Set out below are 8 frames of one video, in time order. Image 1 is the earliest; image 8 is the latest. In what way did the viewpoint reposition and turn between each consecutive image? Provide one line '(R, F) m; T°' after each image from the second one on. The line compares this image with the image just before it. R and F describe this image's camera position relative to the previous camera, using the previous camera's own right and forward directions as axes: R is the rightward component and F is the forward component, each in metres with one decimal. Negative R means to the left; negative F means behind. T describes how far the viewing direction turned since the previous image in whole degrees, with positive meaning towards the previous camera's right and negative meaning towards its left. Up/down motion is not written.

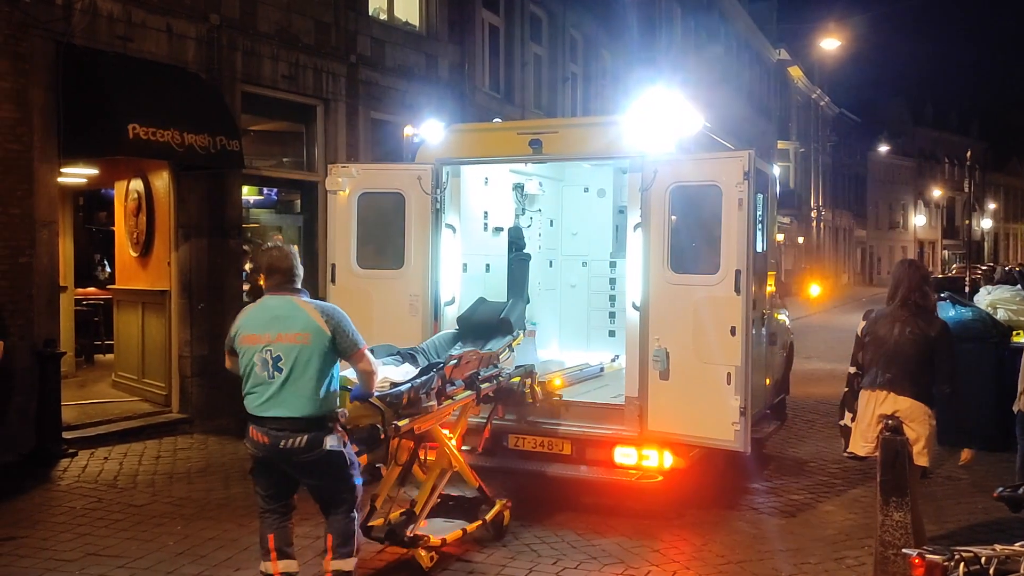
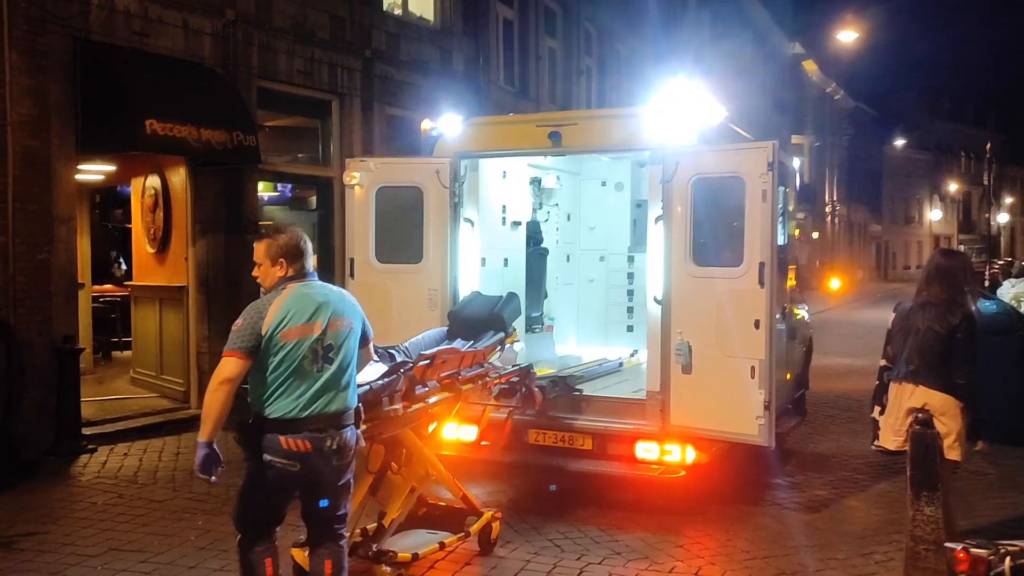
(-0.1, +0.1) m; -1°
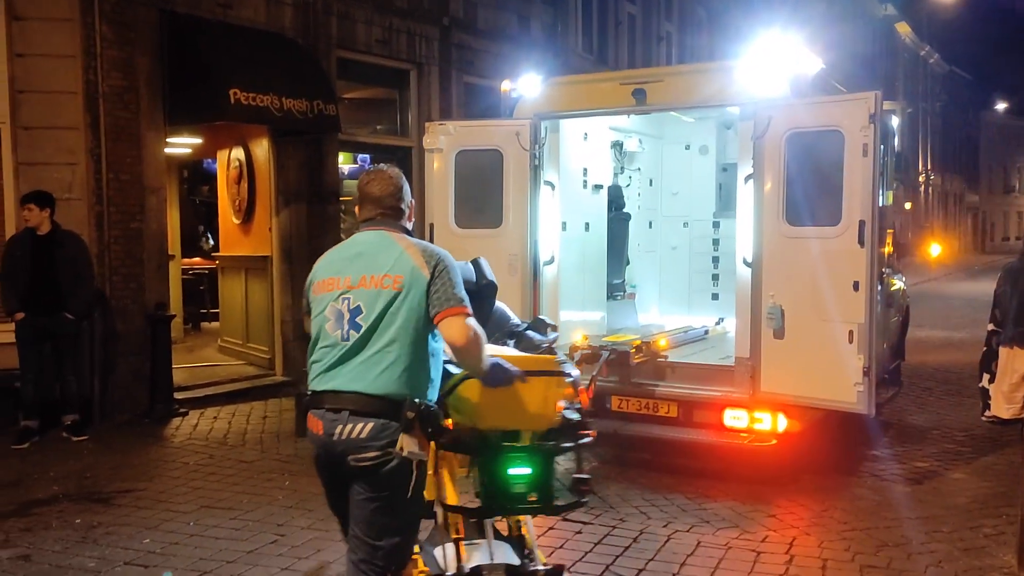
(0.0, +0.1) m; -5°
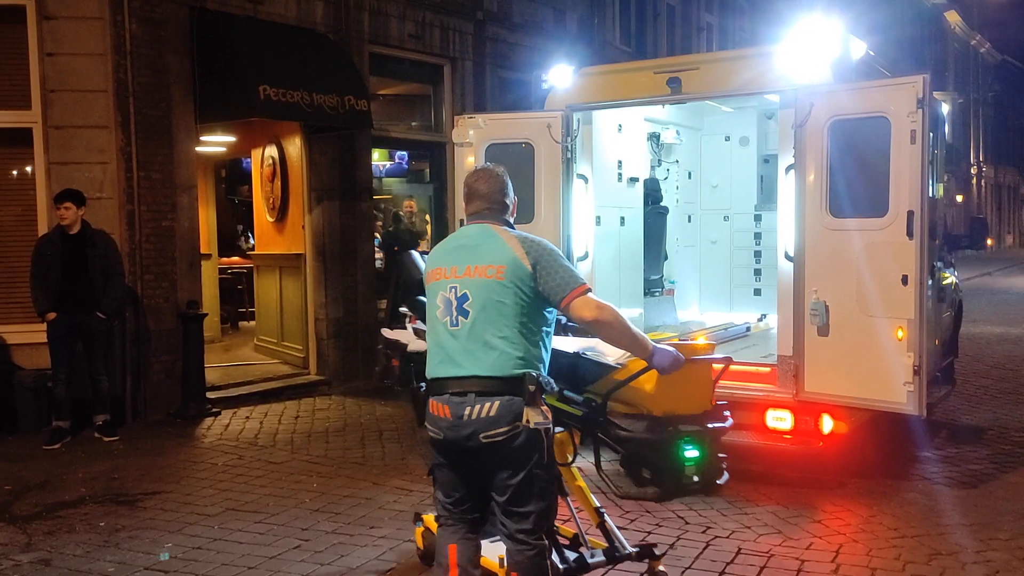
(+0.1, +0.2) m; -3°
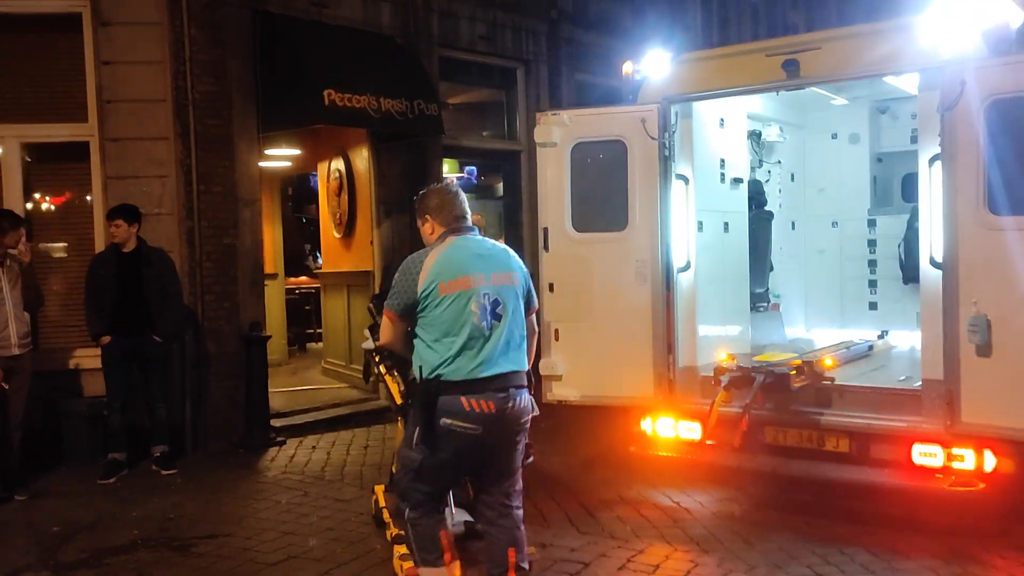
(-0.2, +0.8) m; -4°
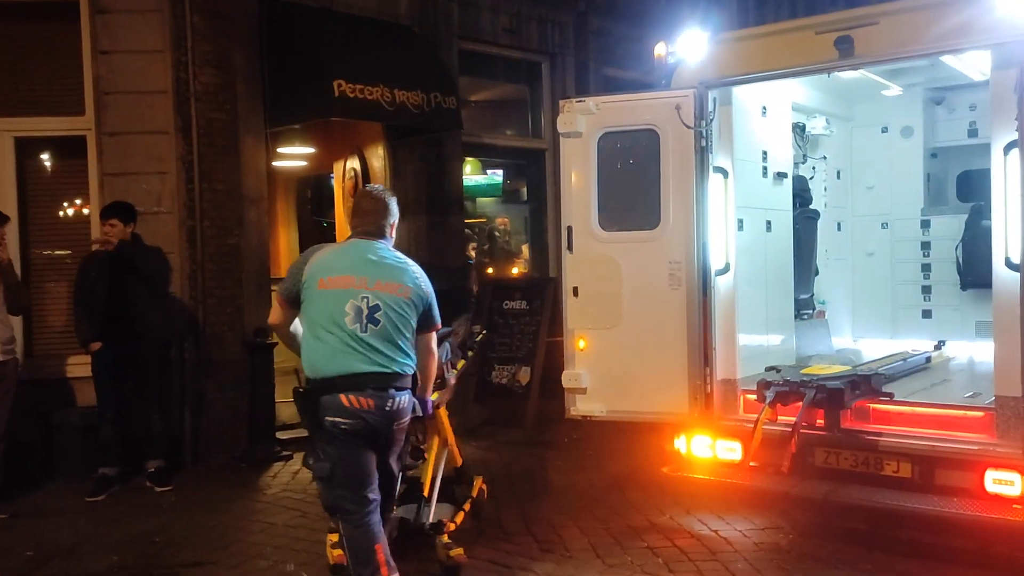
(+0.1, +0.6) m; -2°
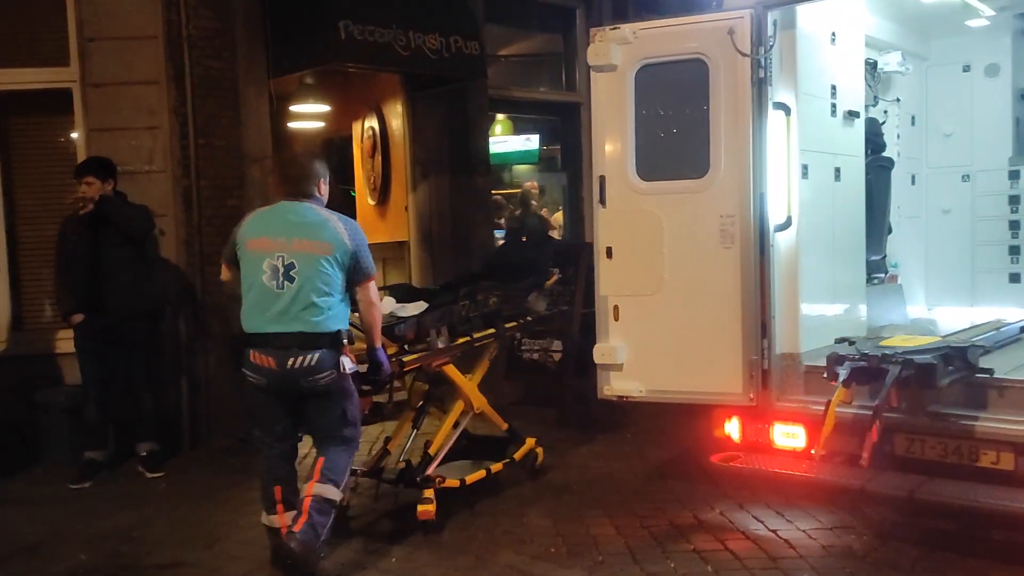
(+0.1, +0.8) m; -3°
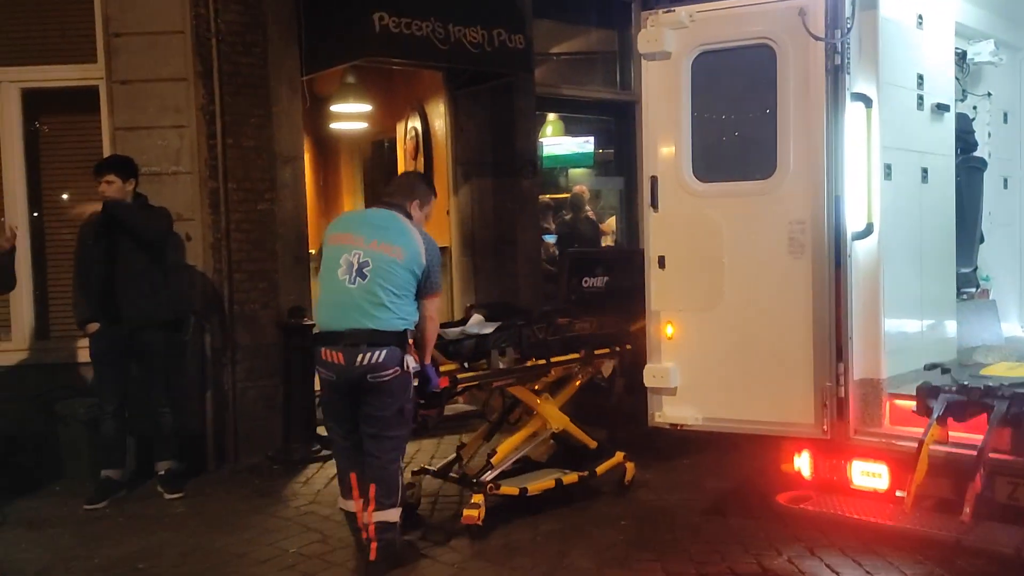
(+0.1, +0.5) m; -4°
